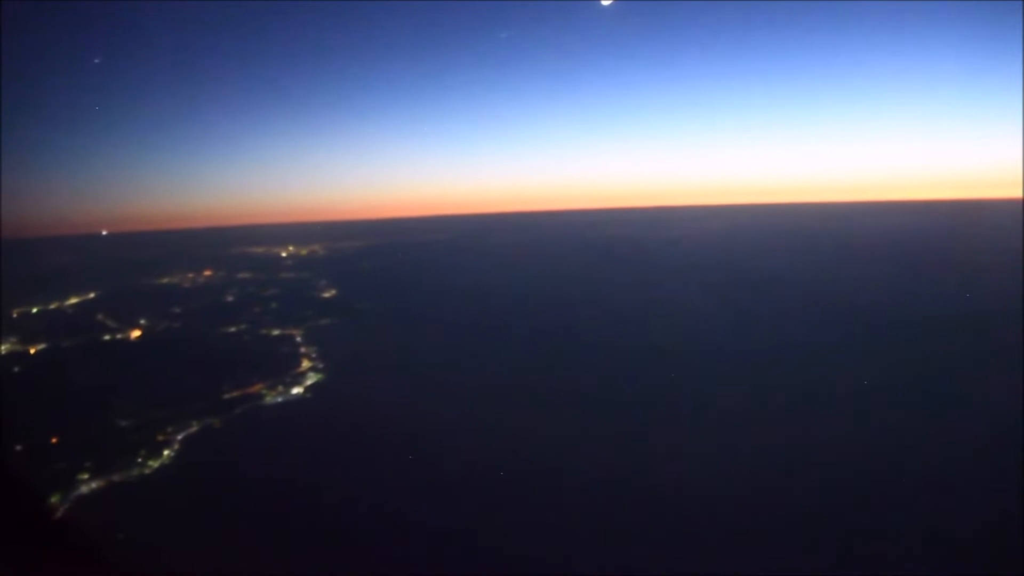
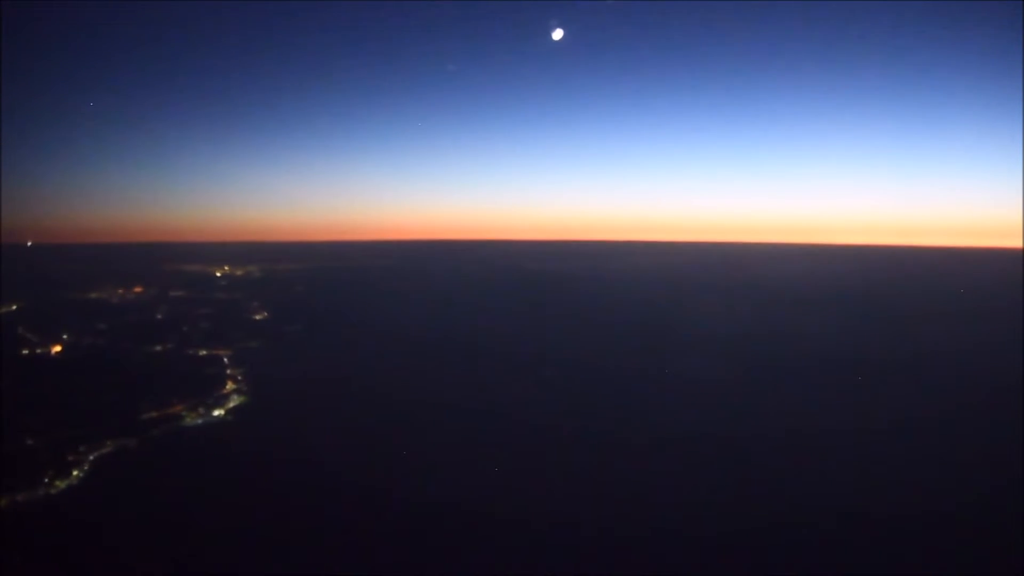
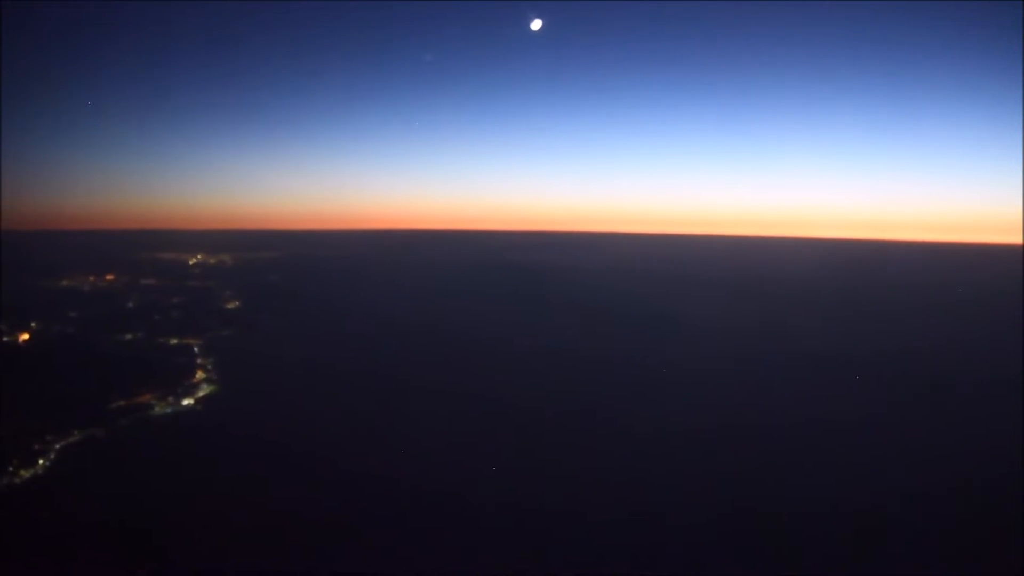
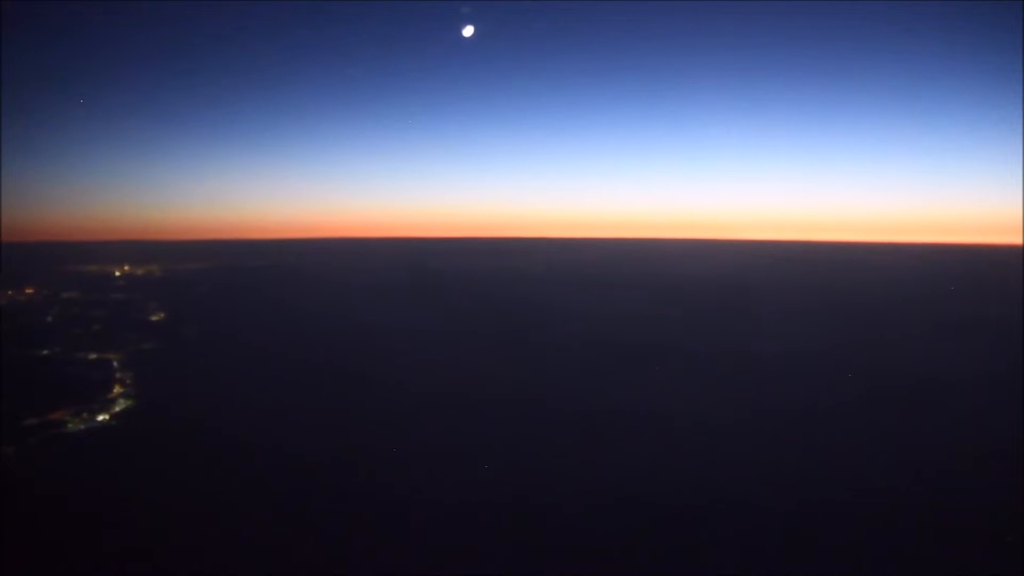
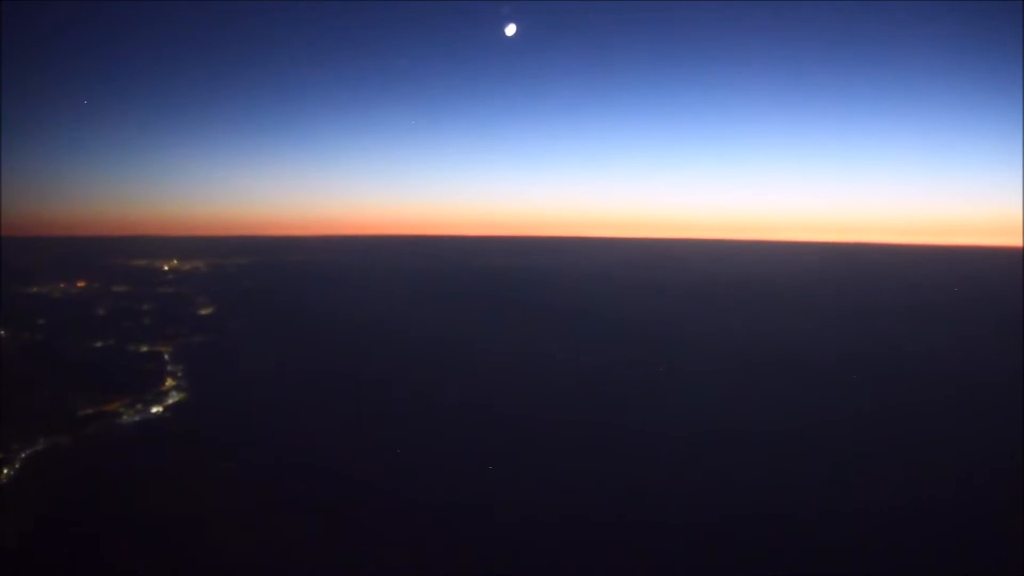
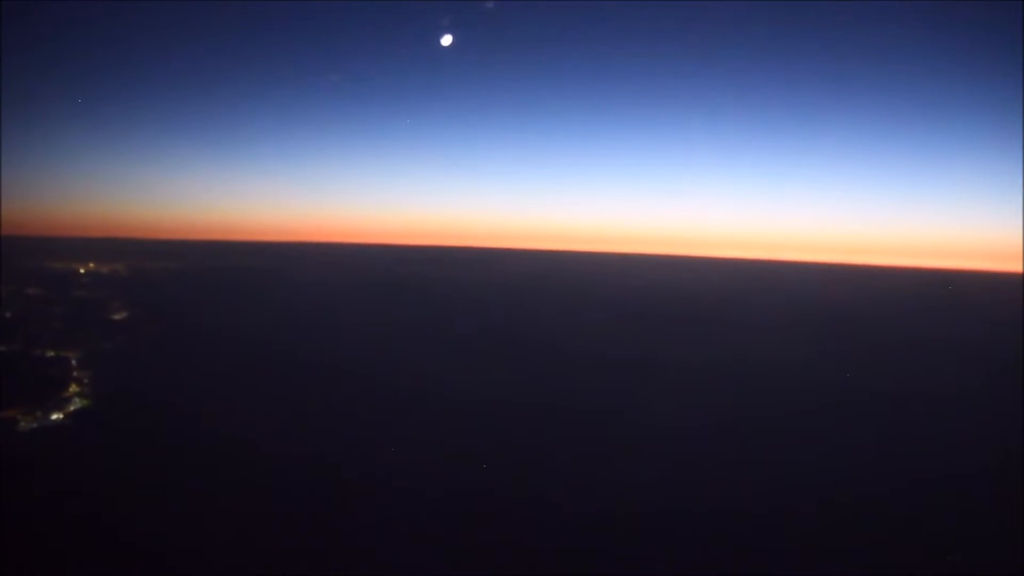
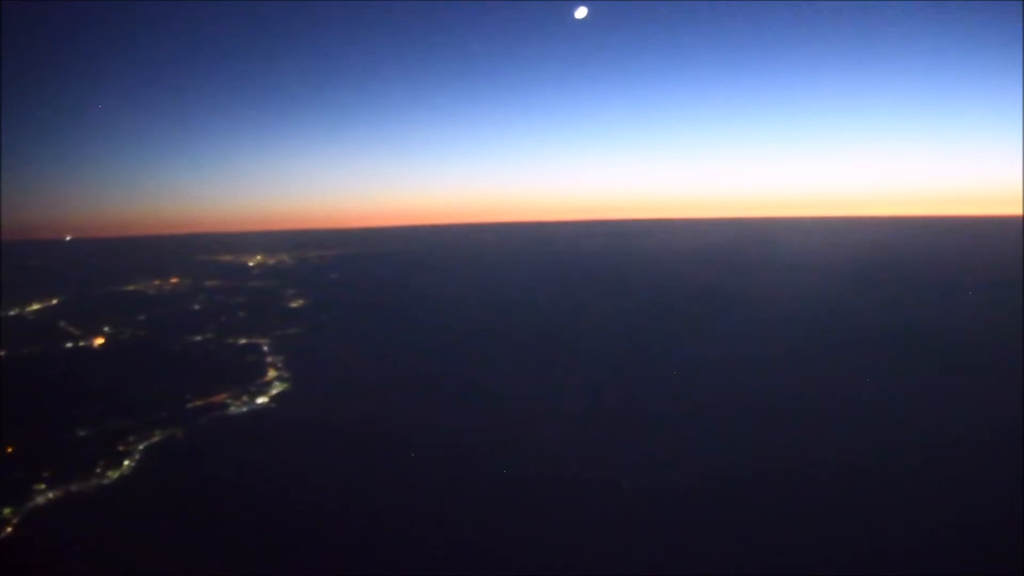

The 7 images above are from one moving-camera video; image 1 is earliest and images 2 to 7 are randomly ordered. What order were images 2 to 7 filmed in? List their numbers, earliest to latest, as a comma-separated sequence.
7, 2, 3, 5, 4, 6
